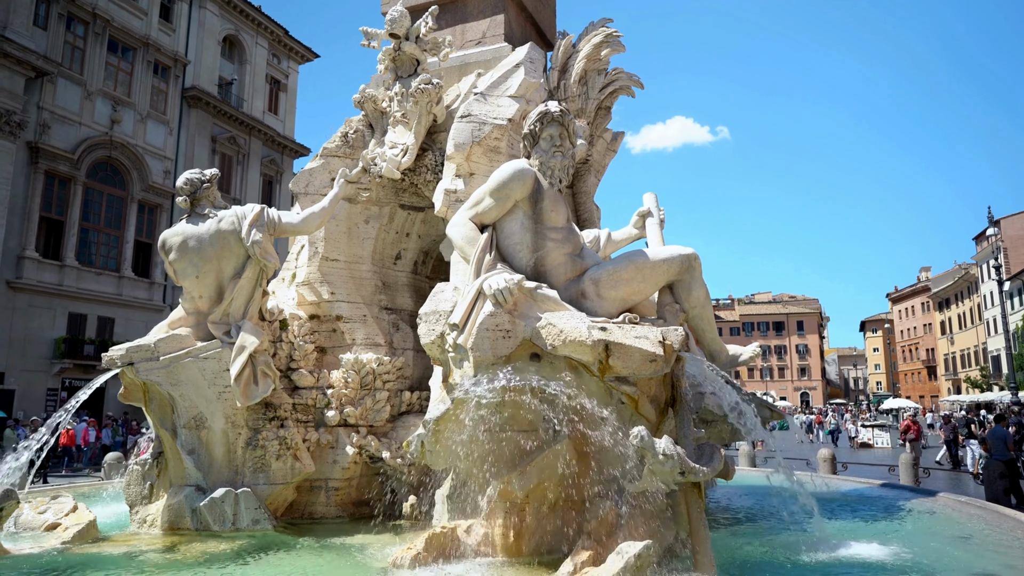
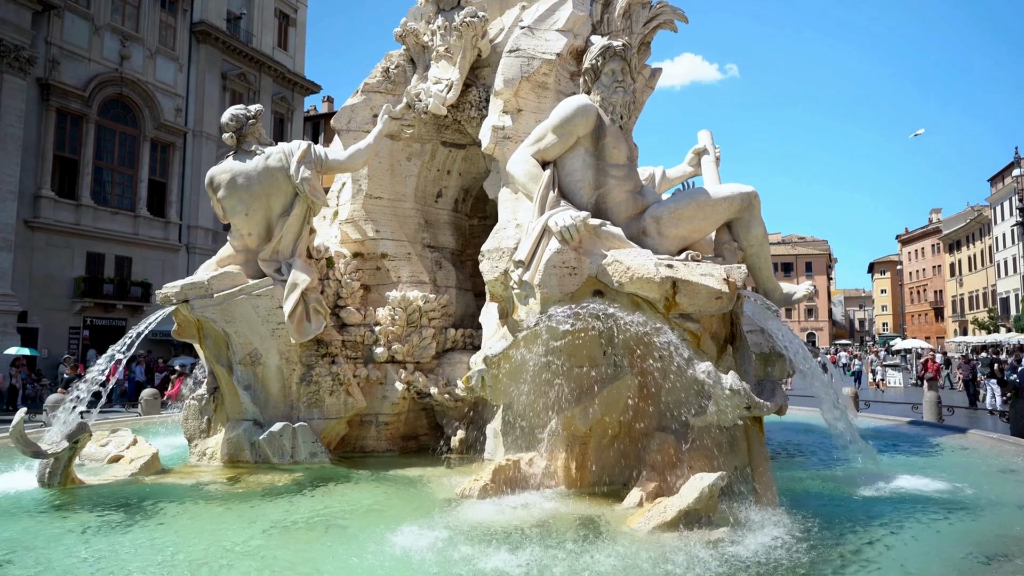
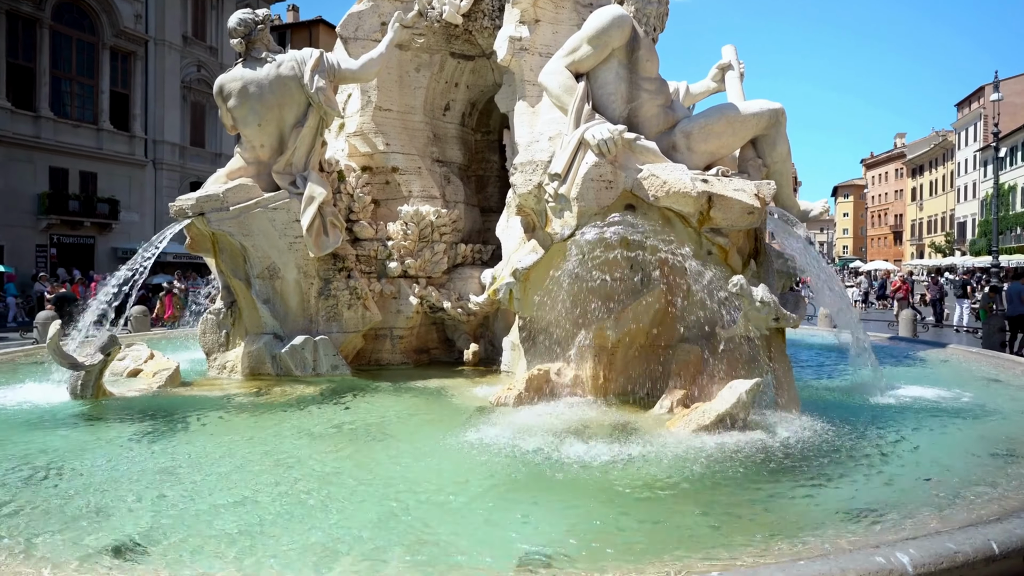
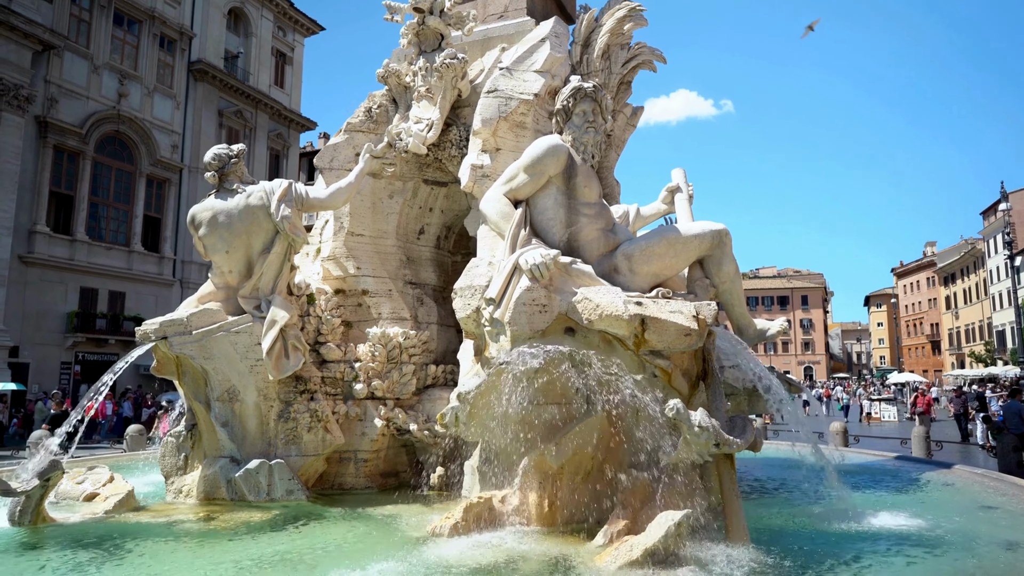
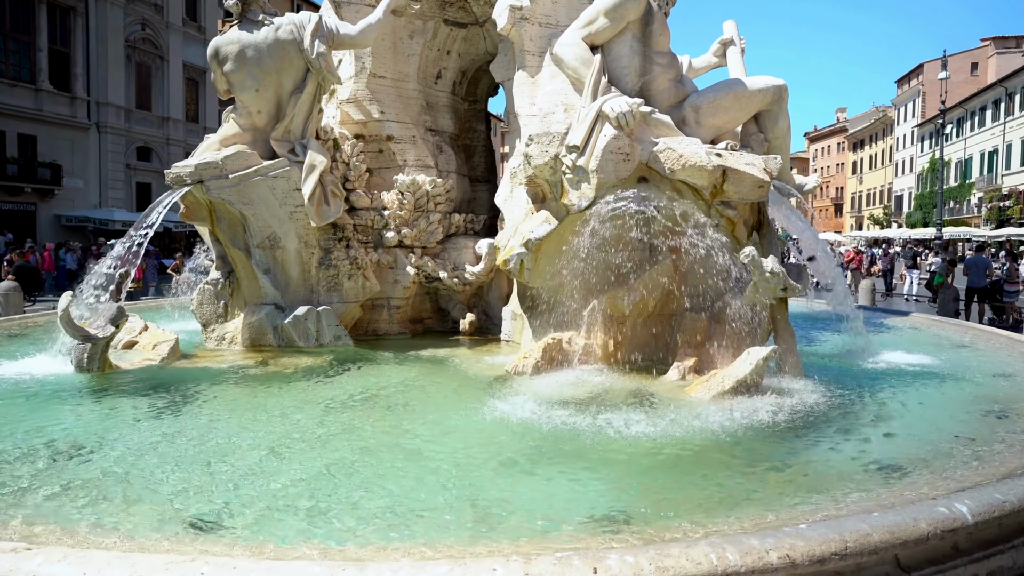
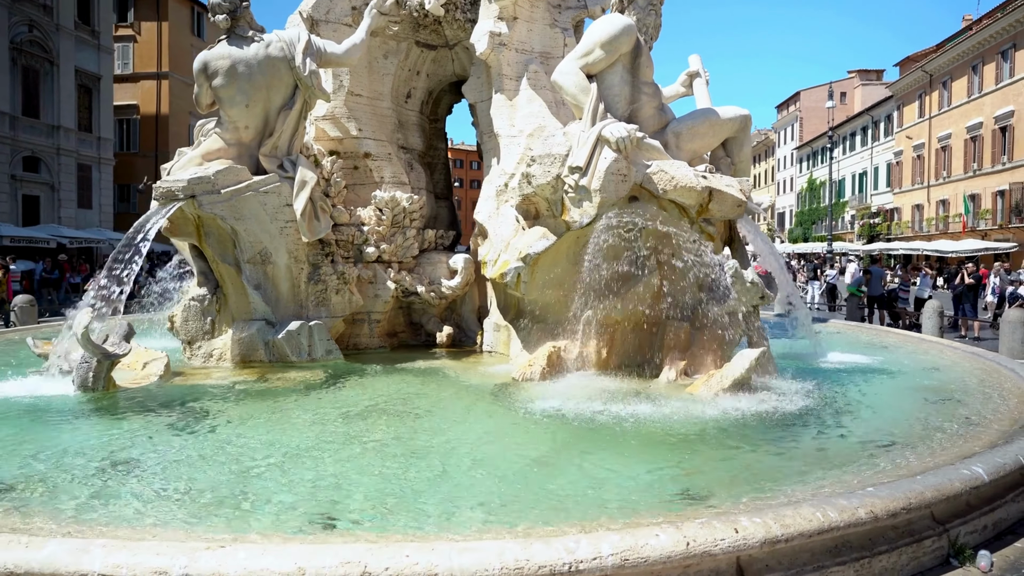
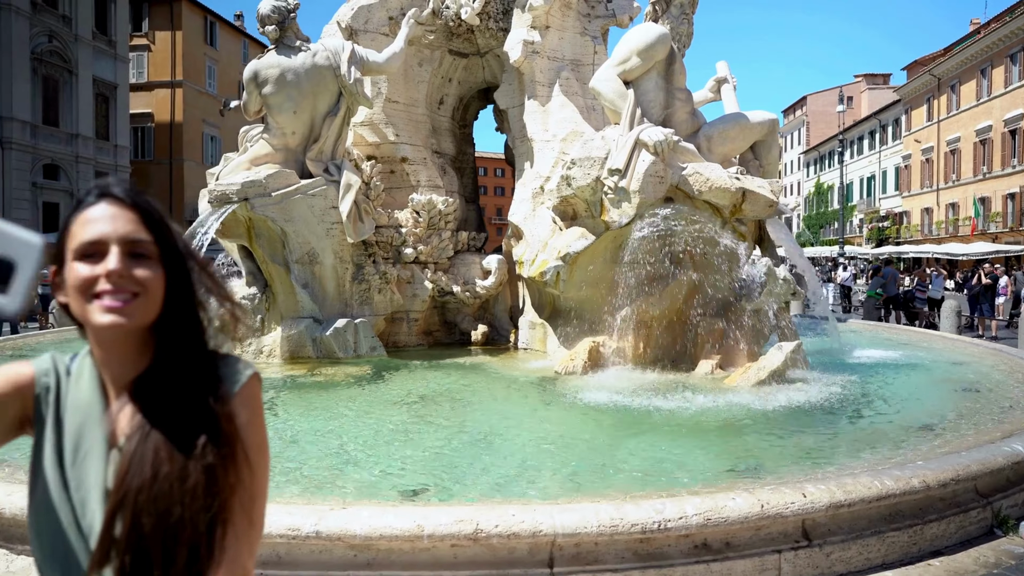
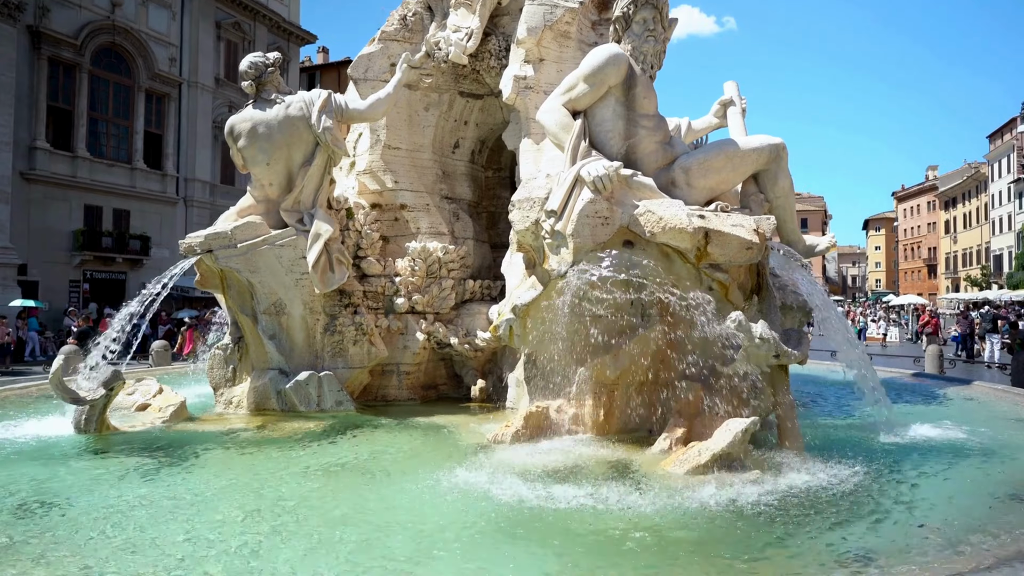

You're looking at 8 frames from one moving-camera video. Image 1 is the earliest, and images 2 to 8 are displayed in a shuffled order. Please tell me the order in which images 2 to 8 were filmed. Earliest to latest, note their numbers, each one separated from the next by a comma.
4, 2, 8, 3, 5, 6, 7
